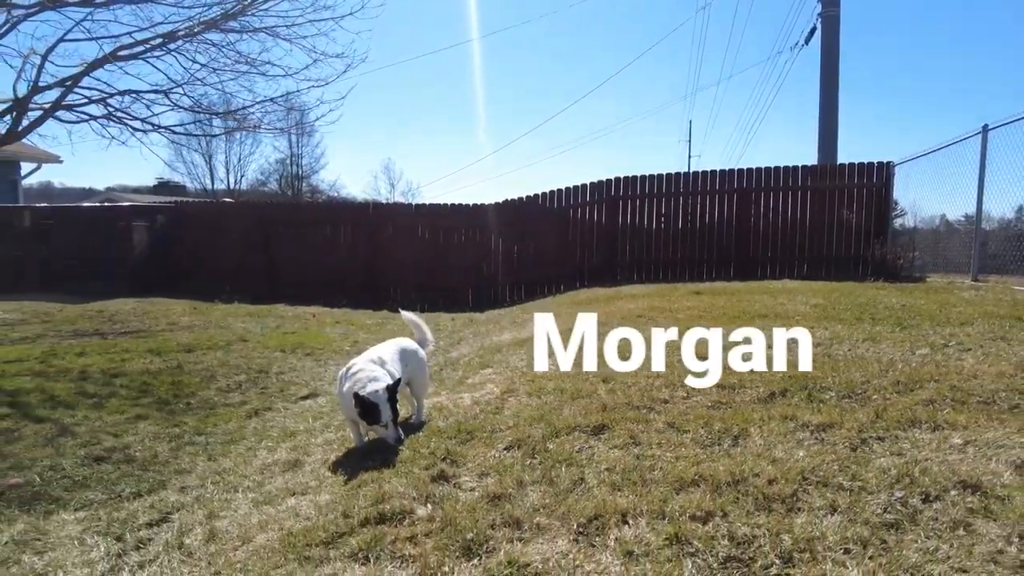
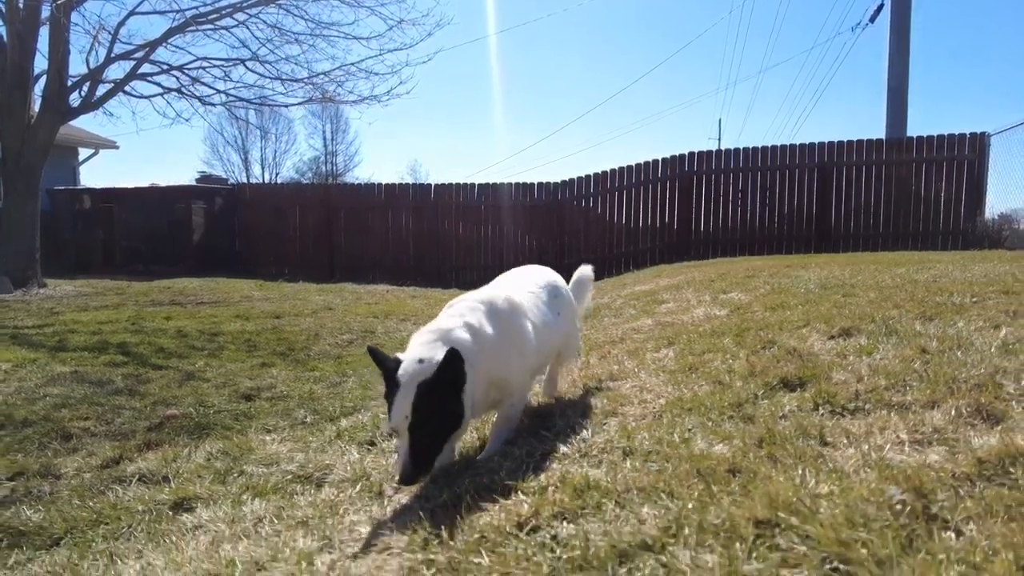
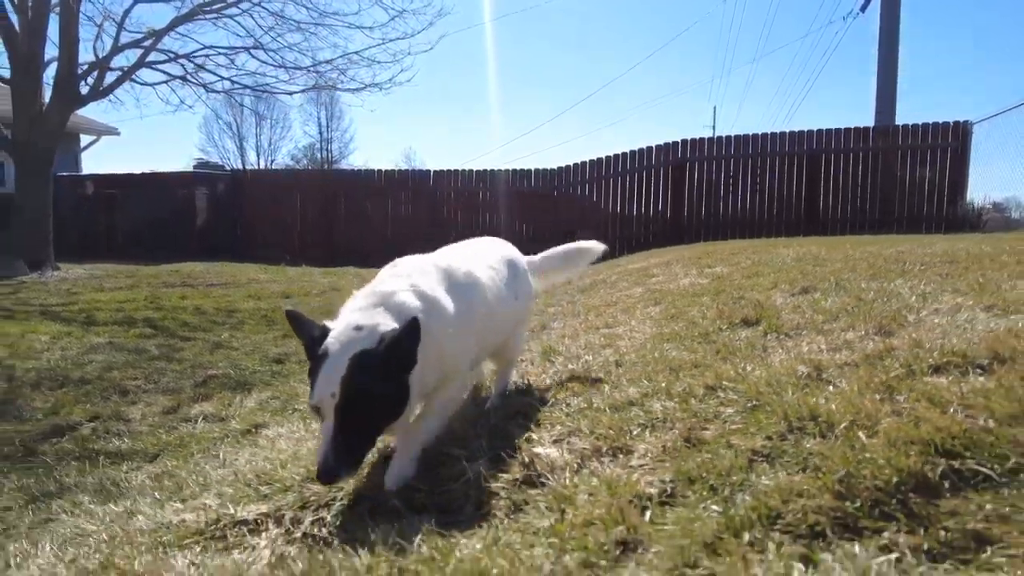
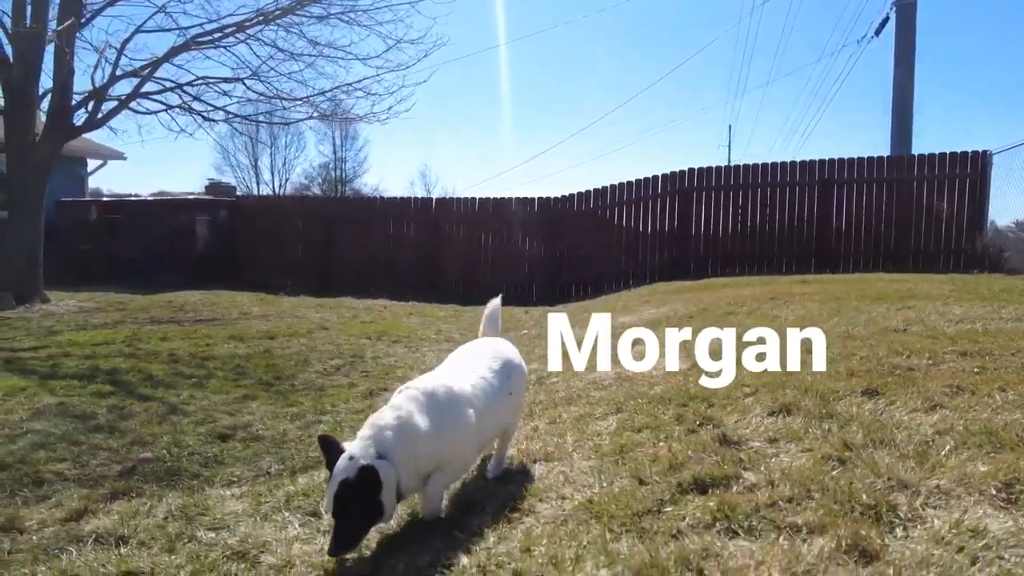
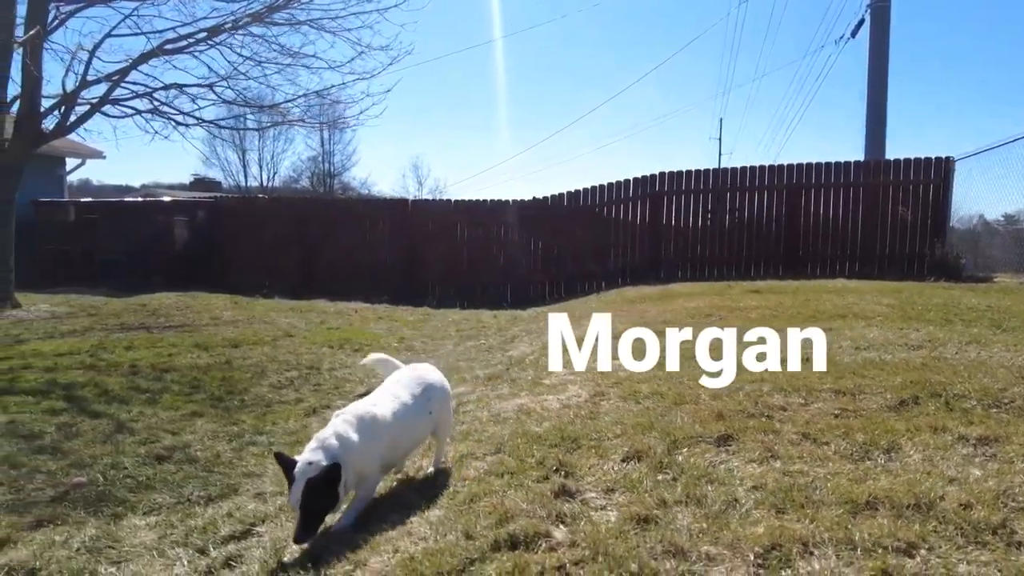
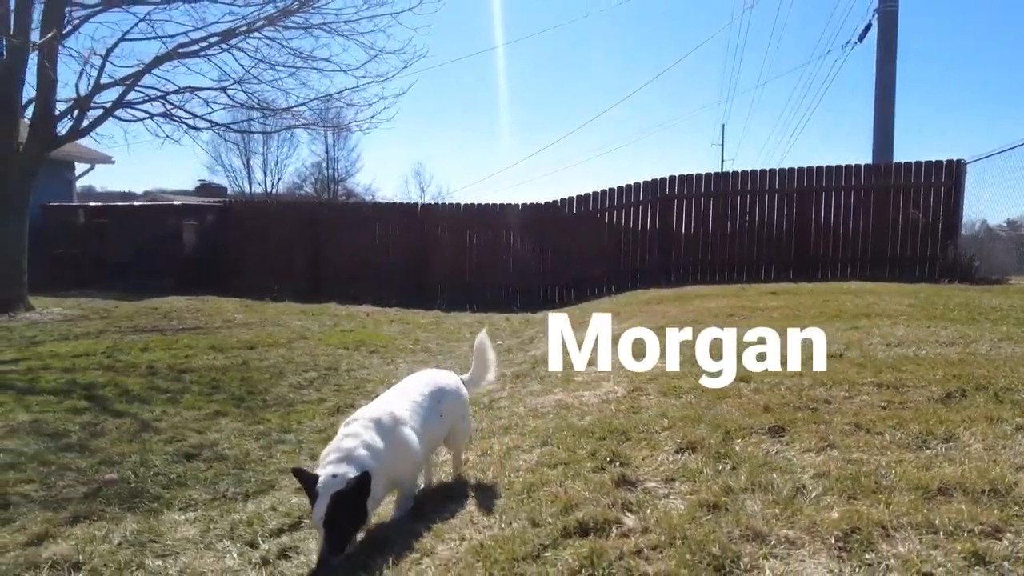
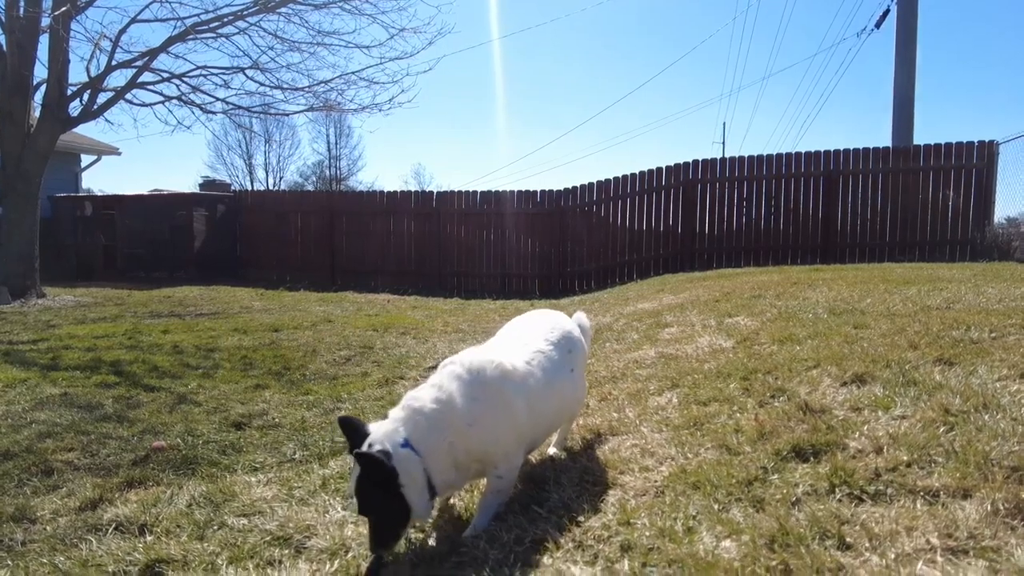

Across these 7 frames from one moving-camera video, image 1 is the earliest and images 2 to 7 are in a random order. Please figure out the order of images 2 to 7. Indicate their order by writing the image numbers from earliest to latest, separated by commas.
5, 6, 4, 7, 2, 3
